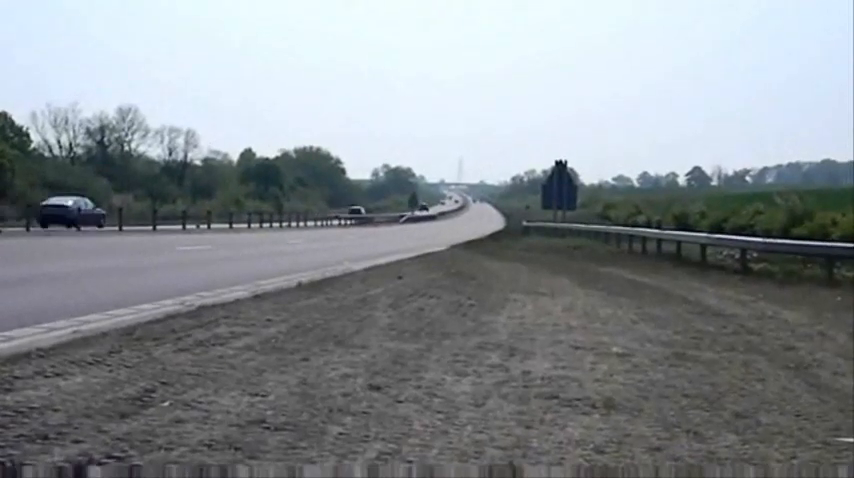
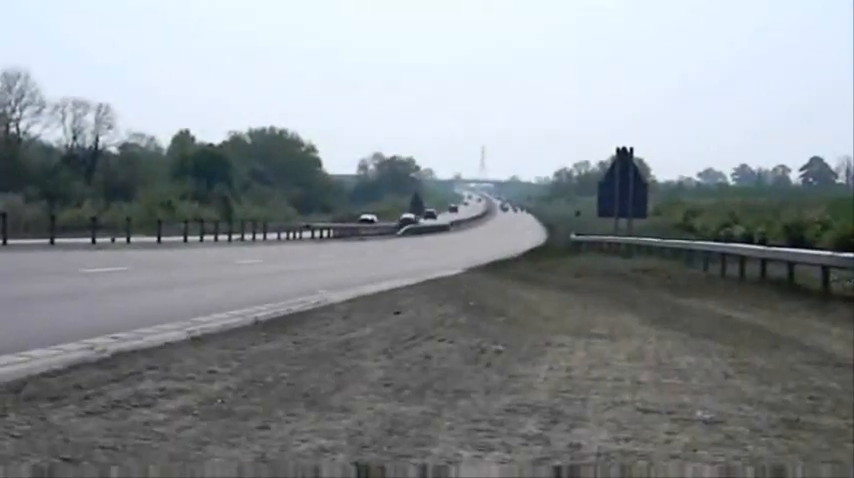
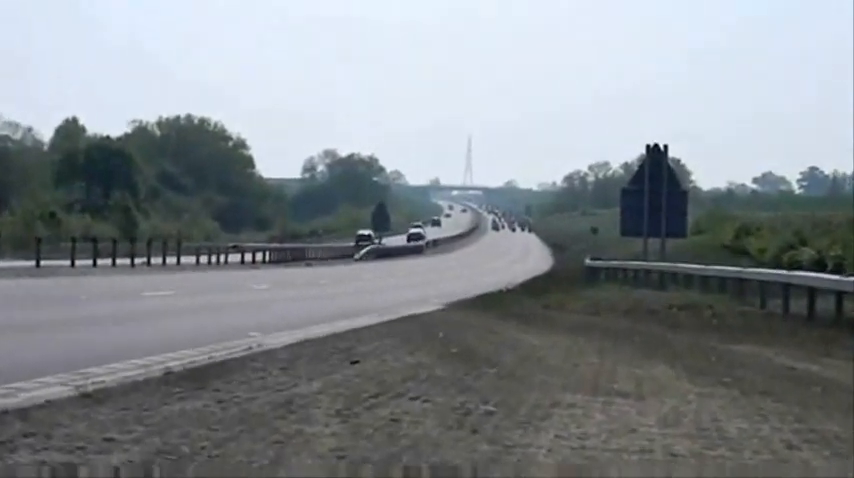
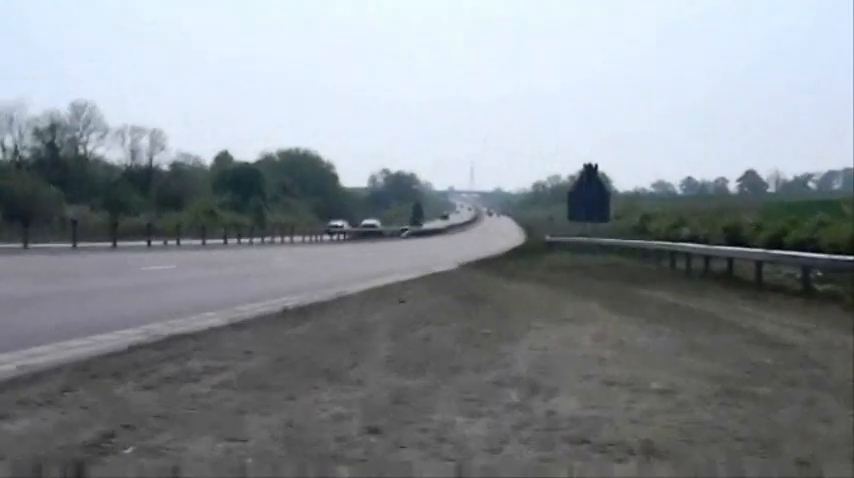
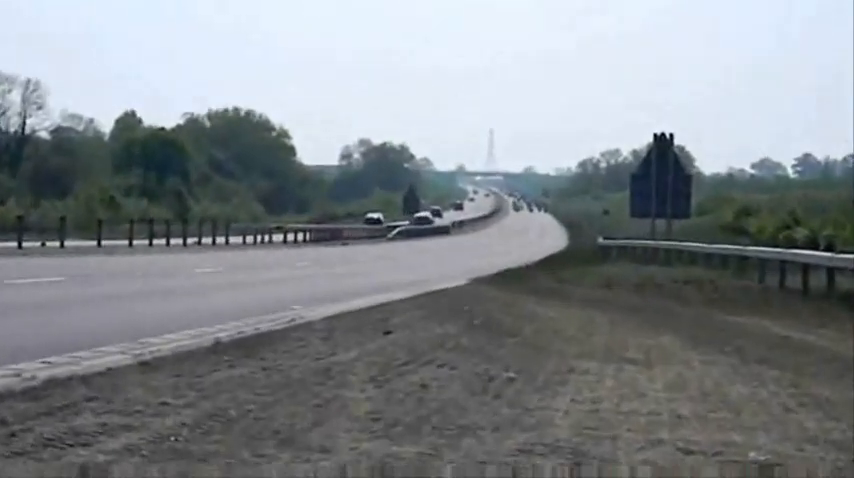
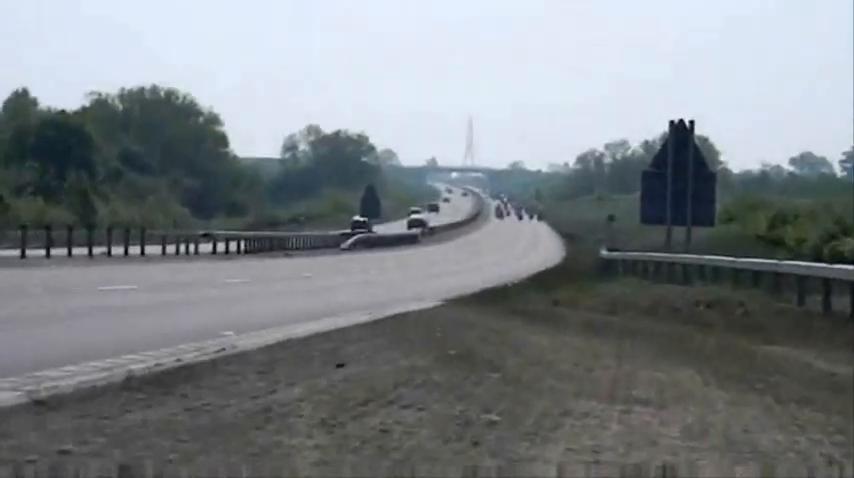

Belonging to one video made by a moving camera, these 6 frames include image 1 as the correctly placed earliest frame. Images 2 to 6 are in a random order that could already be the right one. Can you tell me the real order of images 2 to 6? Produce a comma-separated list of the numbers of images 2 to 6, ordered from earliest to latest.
4, 2, 5, 3, 6
